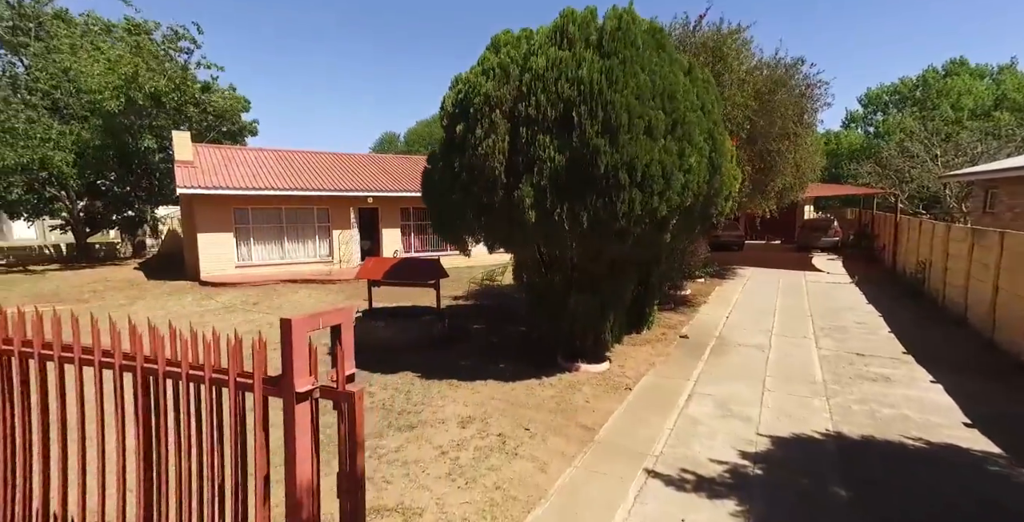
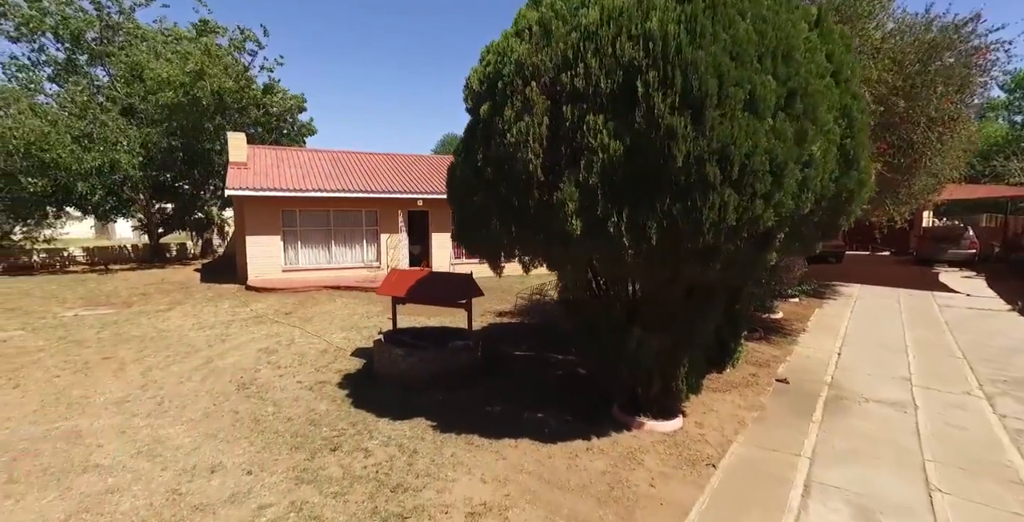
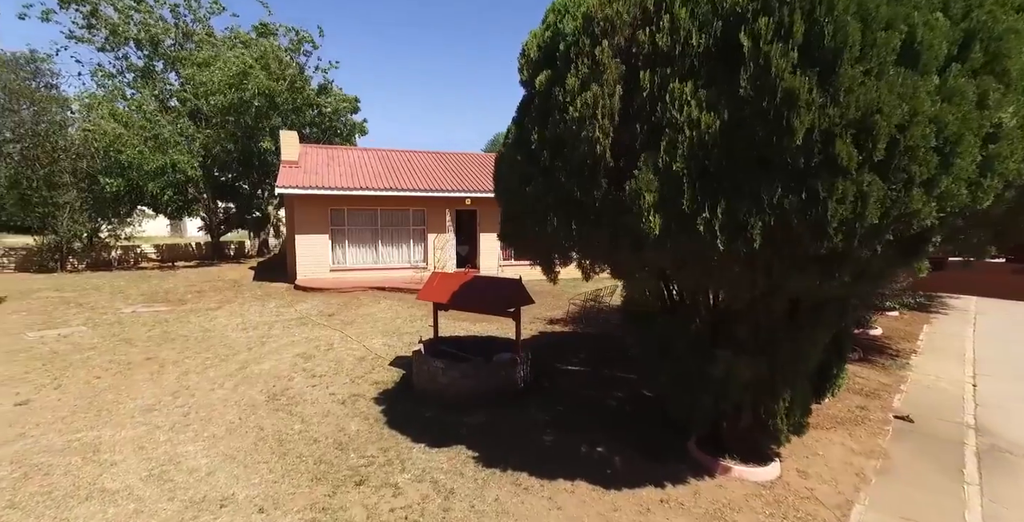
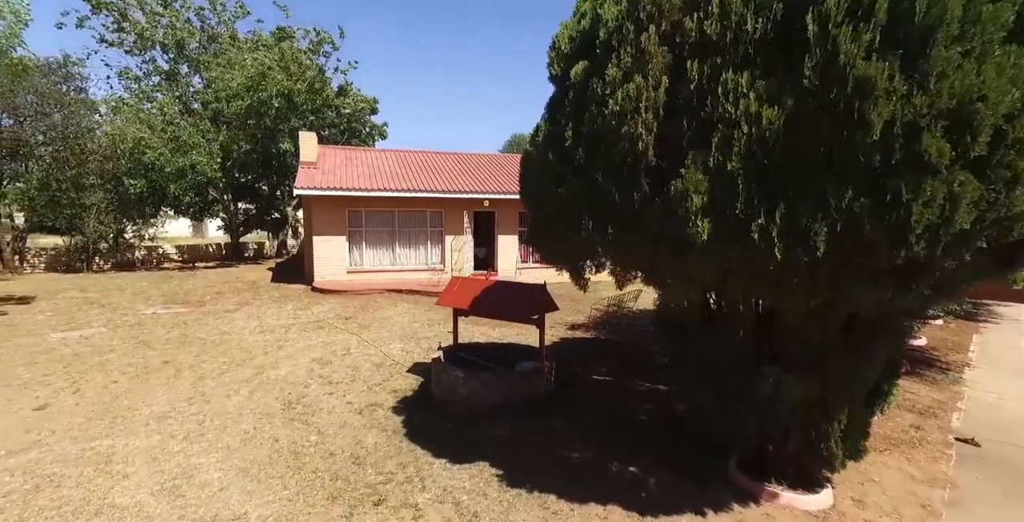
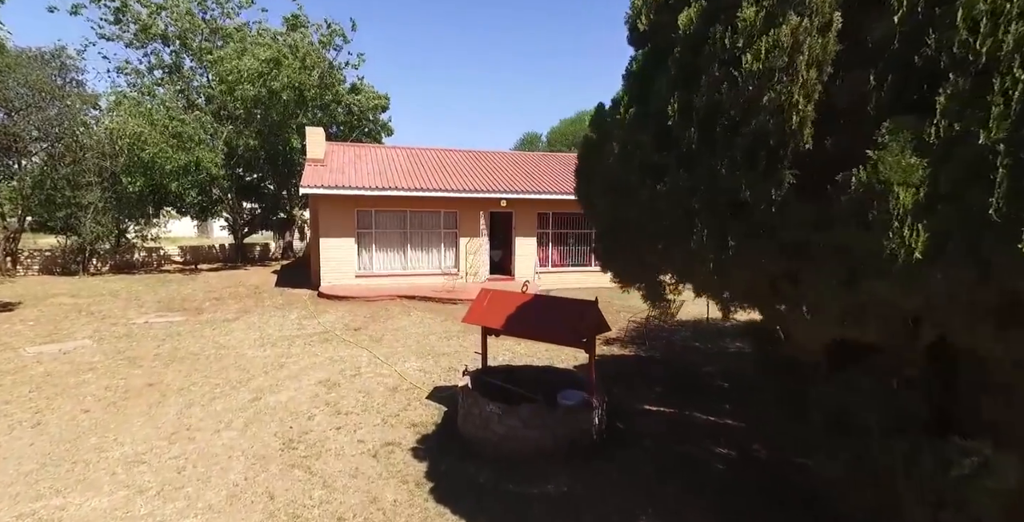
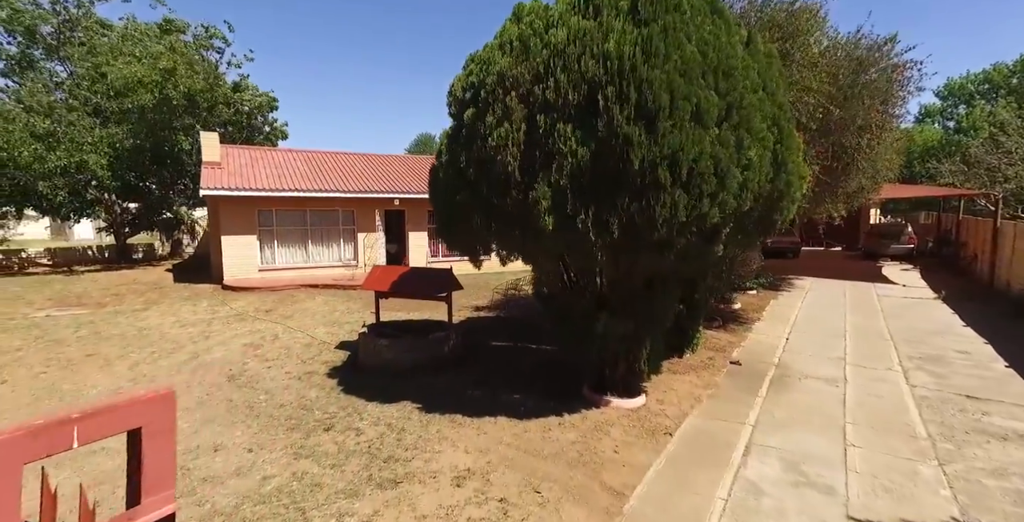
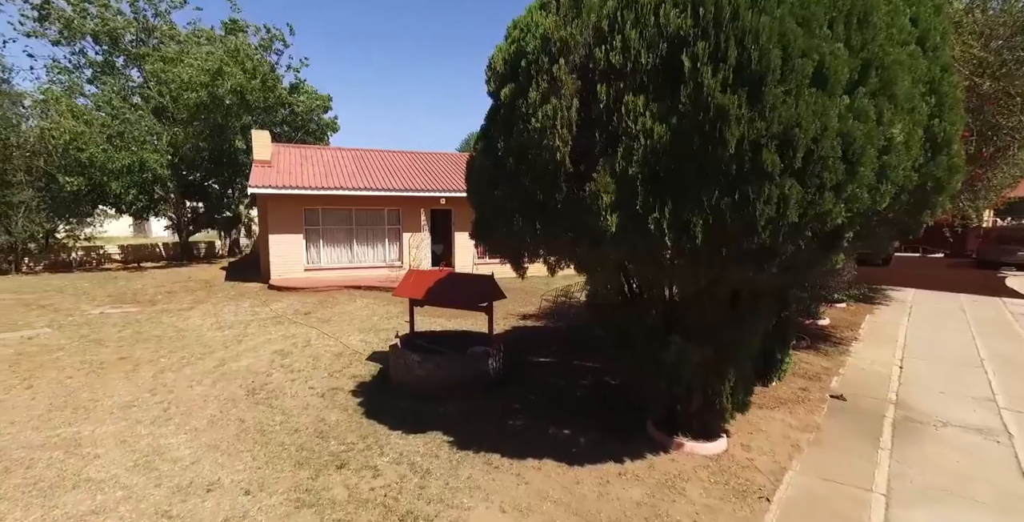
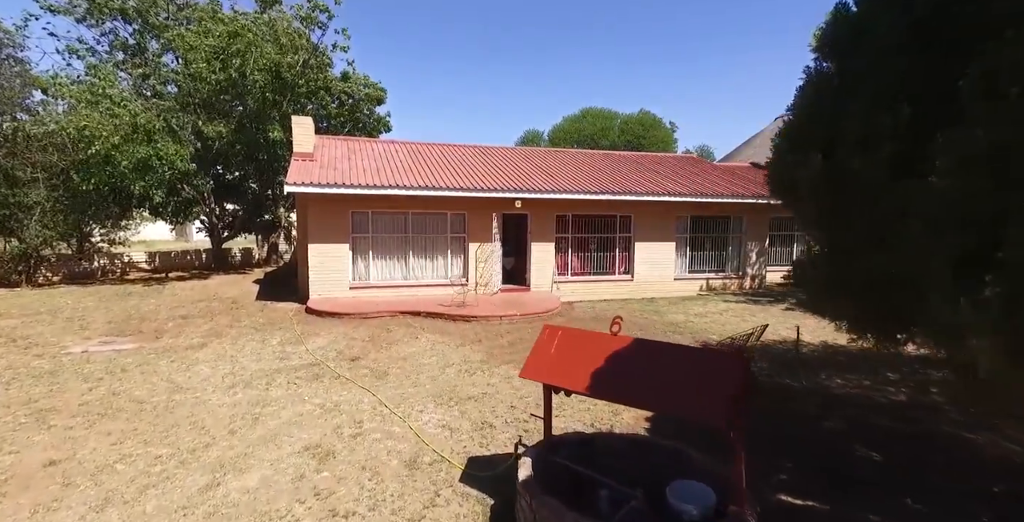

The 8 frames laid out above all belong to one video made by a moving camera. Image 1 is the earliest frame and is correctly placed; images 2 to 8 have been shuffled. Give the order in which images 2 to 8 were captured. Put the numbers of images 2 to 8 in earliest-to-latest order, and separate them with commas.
6, 2, 7, 3, 4, 5, 8
